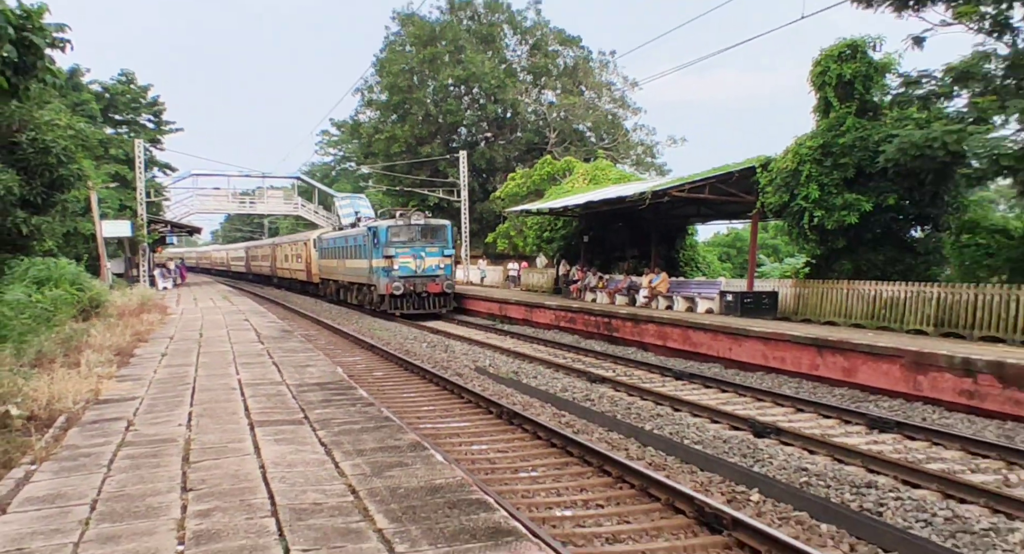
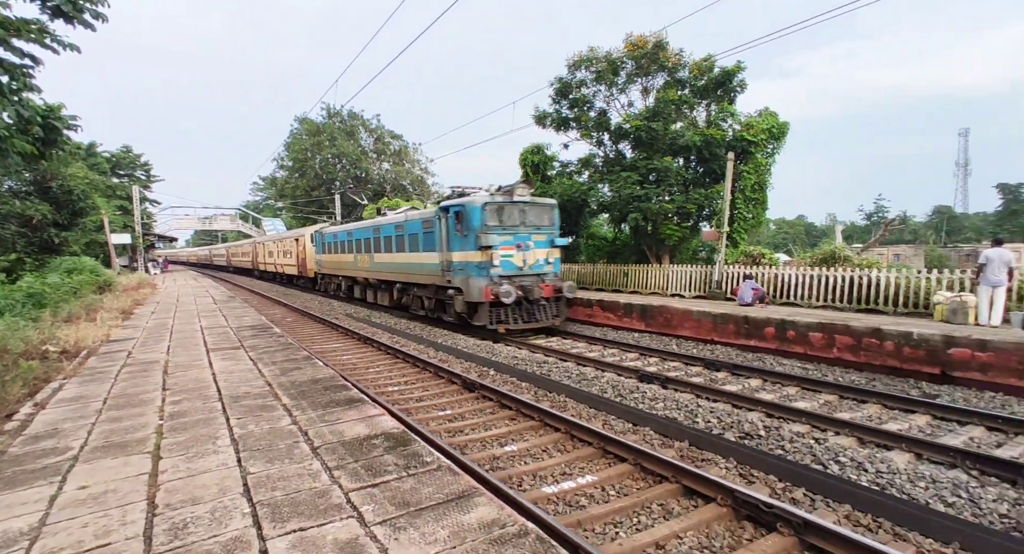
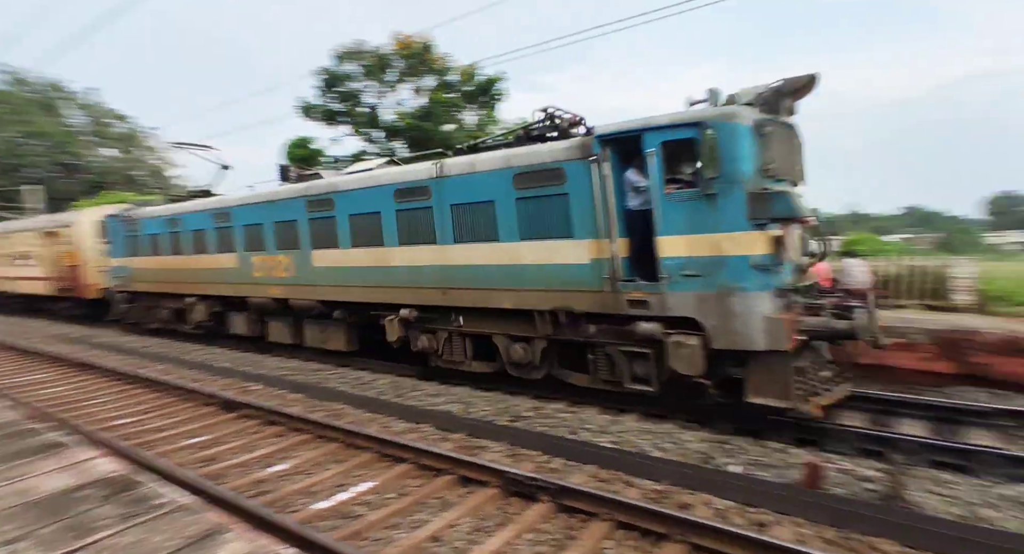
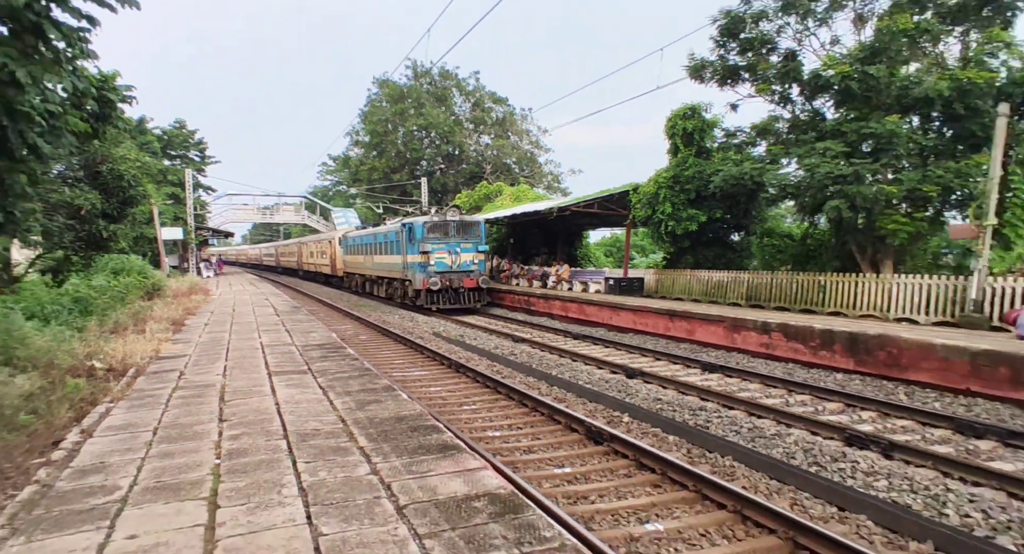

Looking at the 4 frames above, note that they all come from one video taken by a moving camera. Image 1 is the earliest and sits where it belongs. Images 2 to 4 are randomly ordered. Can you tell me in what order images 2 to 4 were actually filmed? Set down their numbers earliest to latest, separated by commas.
4, 2, 3
